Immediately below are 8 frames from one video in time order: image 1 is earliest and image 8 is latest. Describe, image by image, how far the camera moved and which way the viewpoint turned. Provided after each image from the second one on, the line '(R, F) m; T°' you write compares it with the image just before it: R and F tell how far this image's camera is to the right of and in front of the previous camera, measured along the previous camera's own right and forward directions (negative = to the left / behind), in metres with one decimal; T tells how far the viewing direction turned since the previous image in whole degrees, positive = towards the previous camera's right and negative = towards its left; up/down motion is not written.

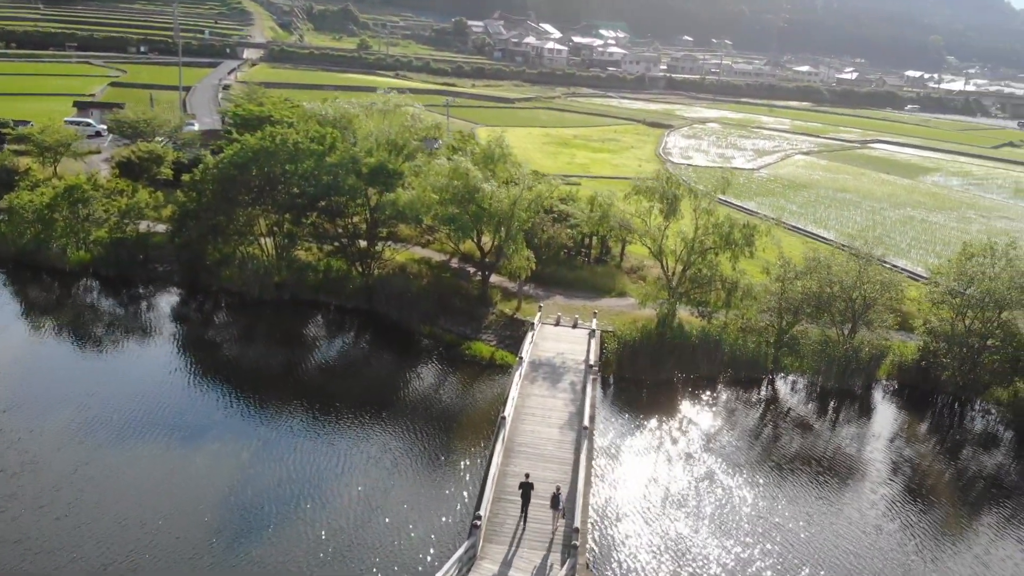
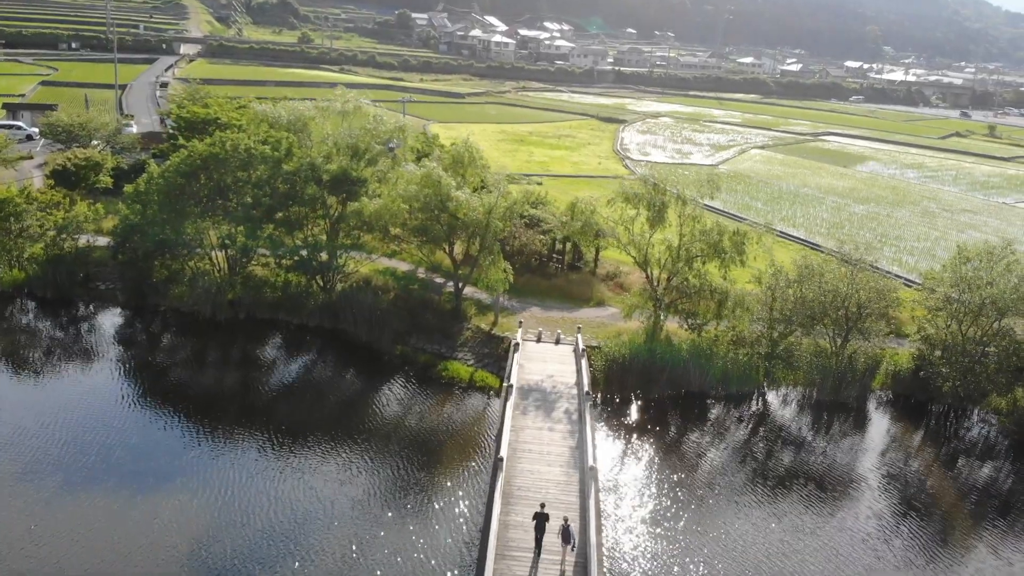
(-0.7, +1.6) m; +3°
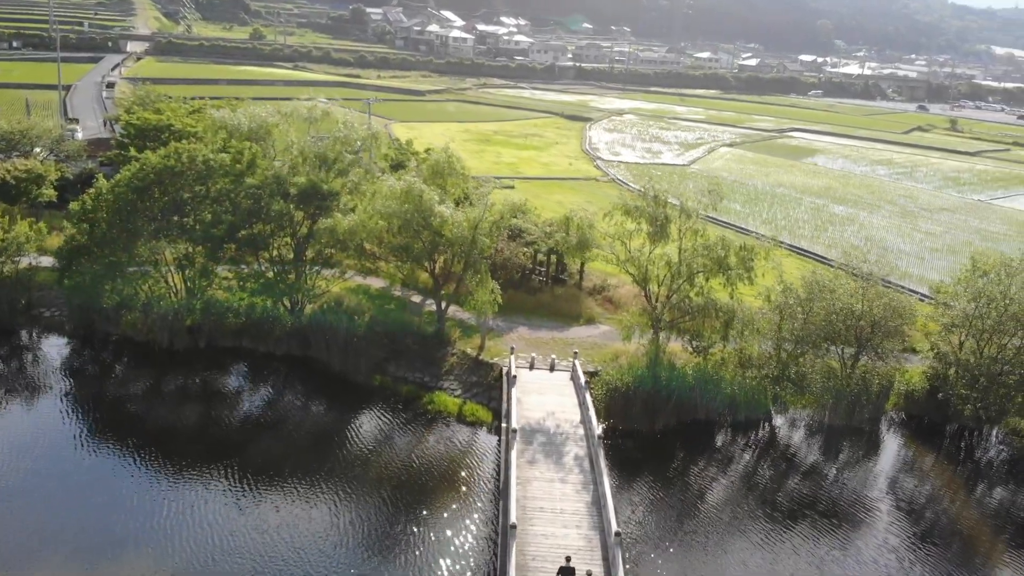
(-0.7, +1.8) m; +3°
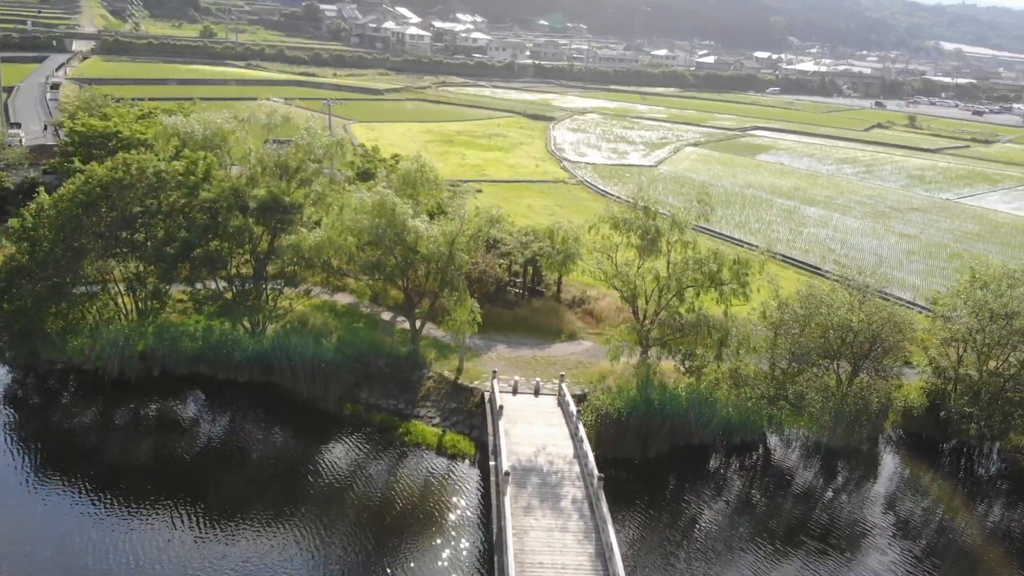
(-0.5, +1.4) m; +3°
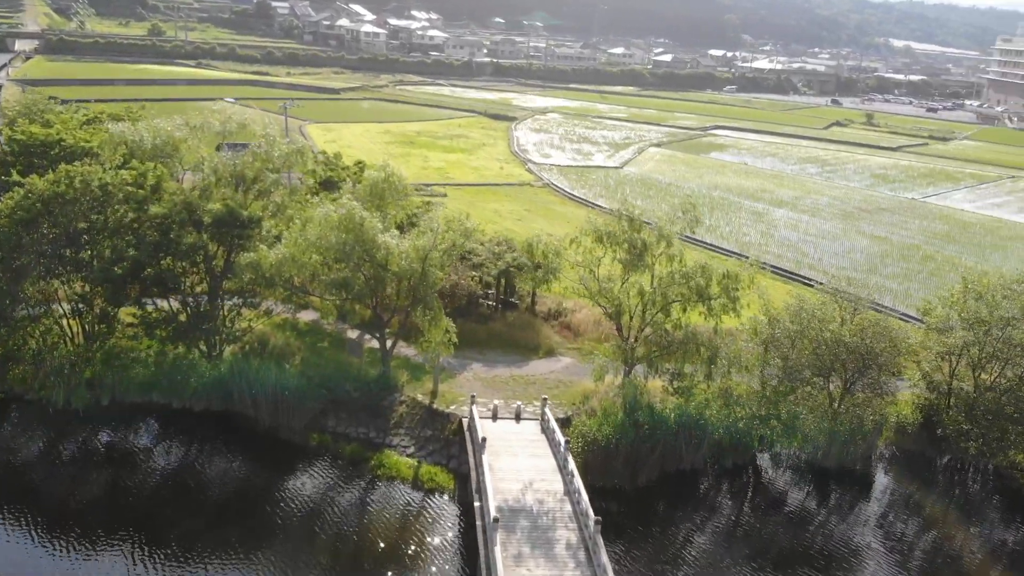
(-0.4, +1.2) m; +3°
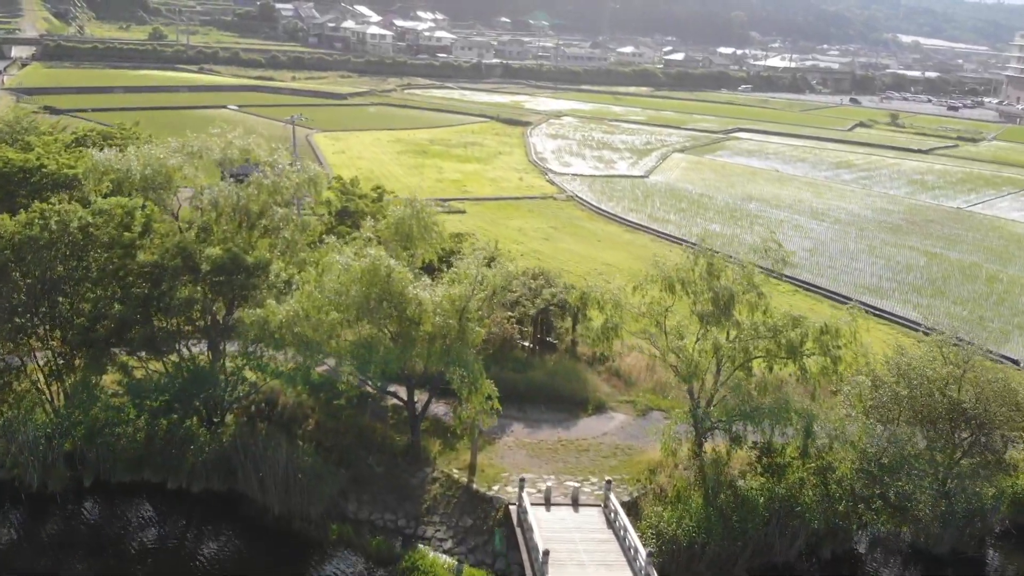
(-0.8, +2.9) m; 0°
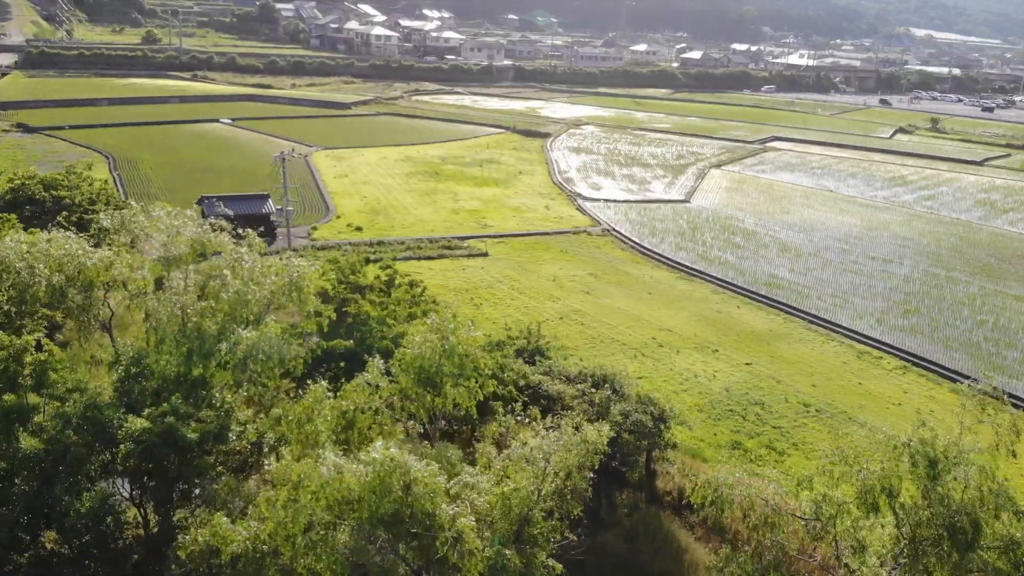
(-0.9, +5.7) m; 0°
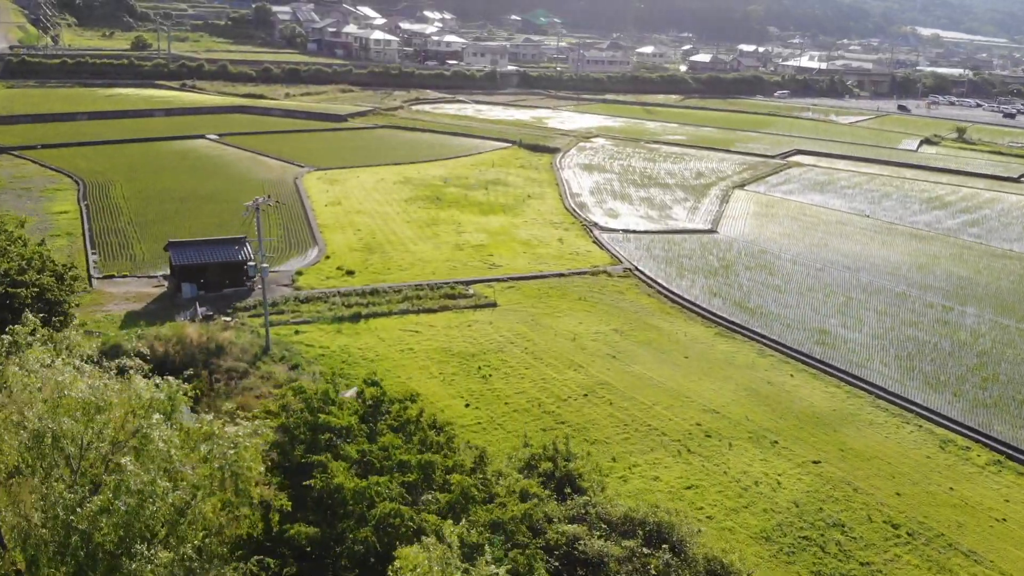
(-0.3, +4.1) m; 0°
